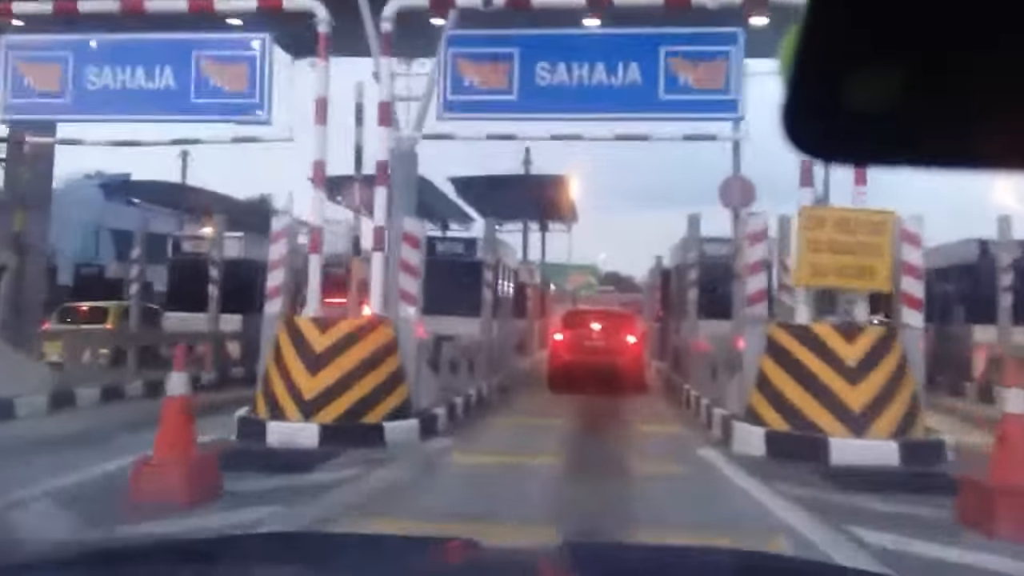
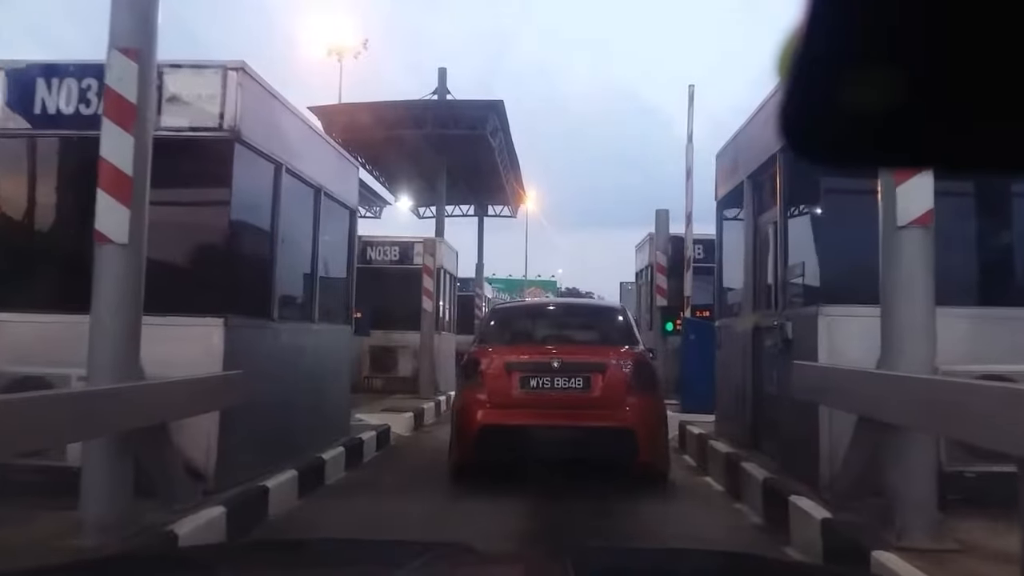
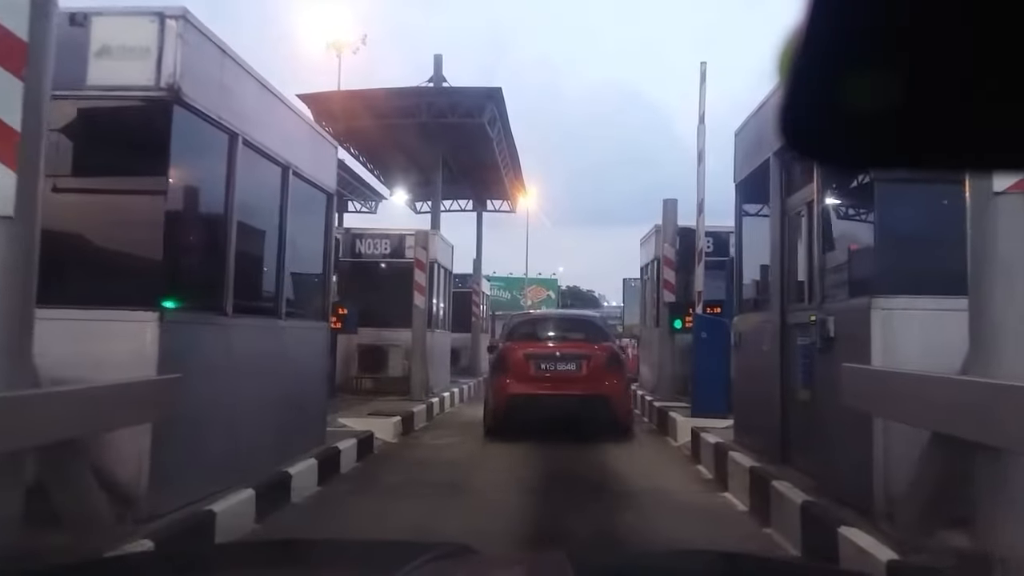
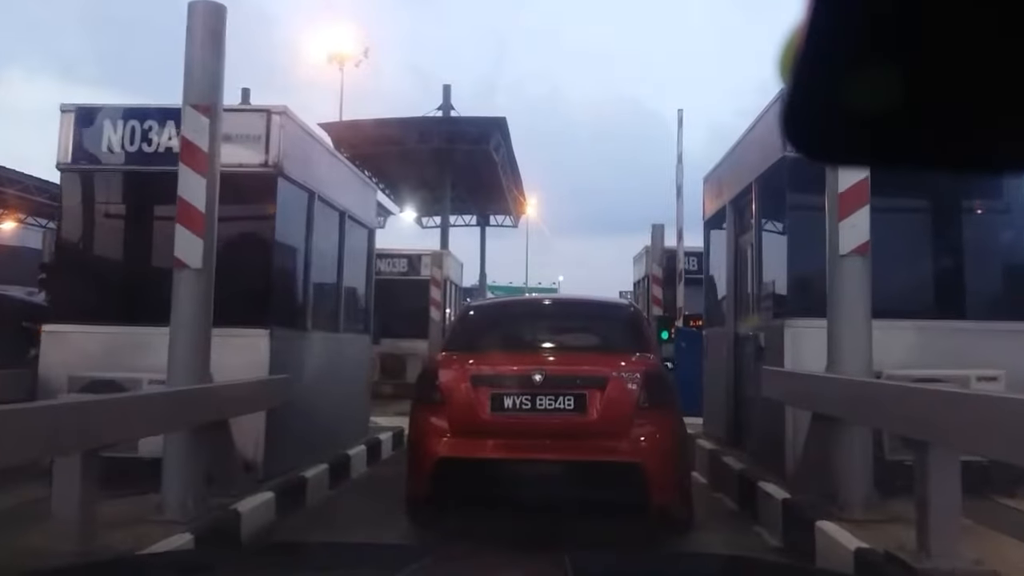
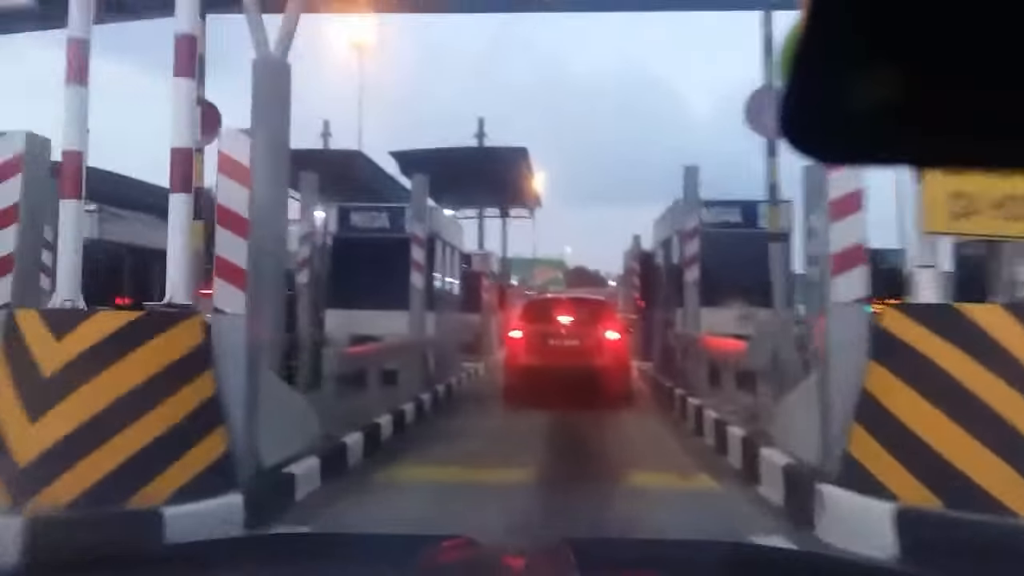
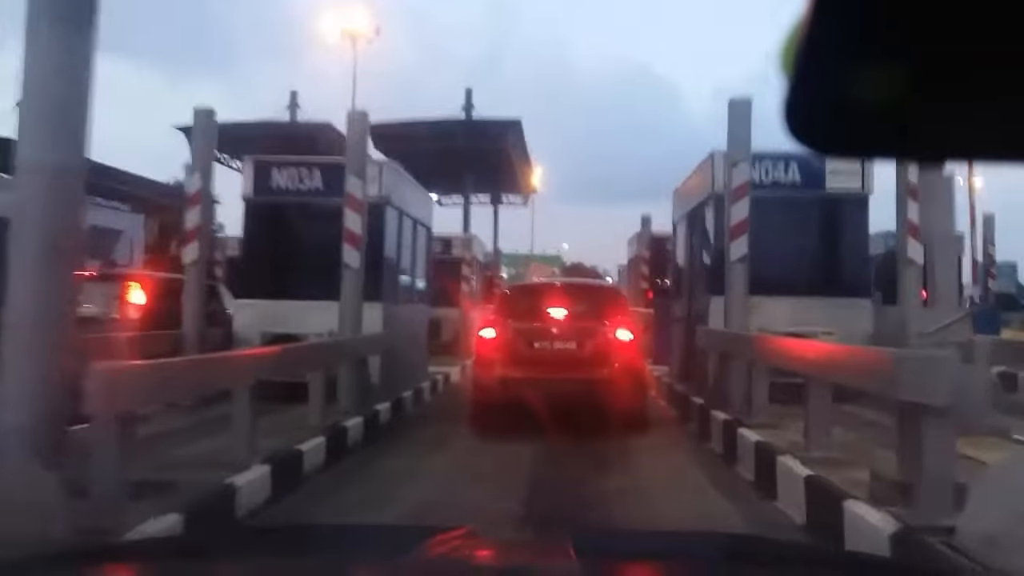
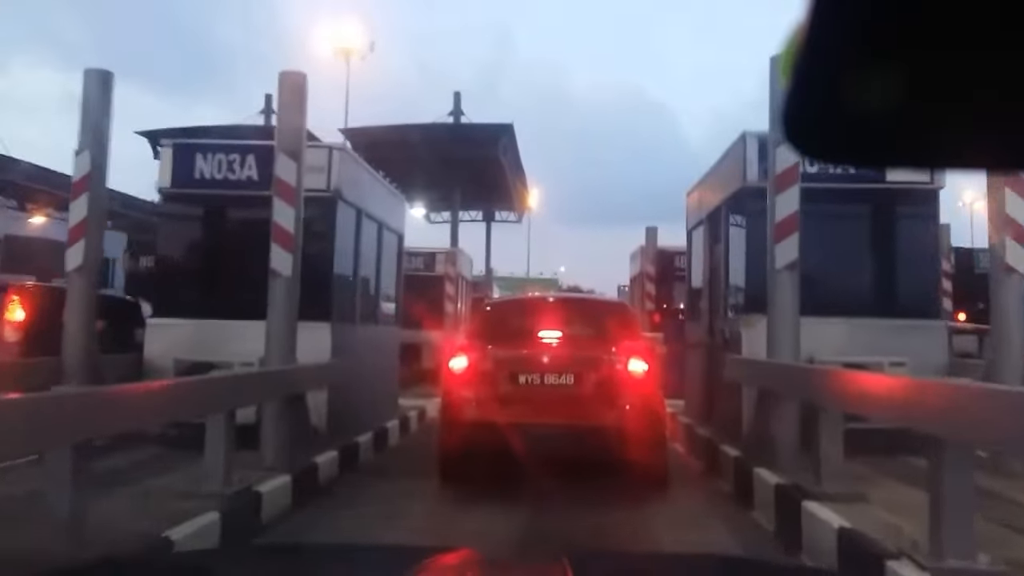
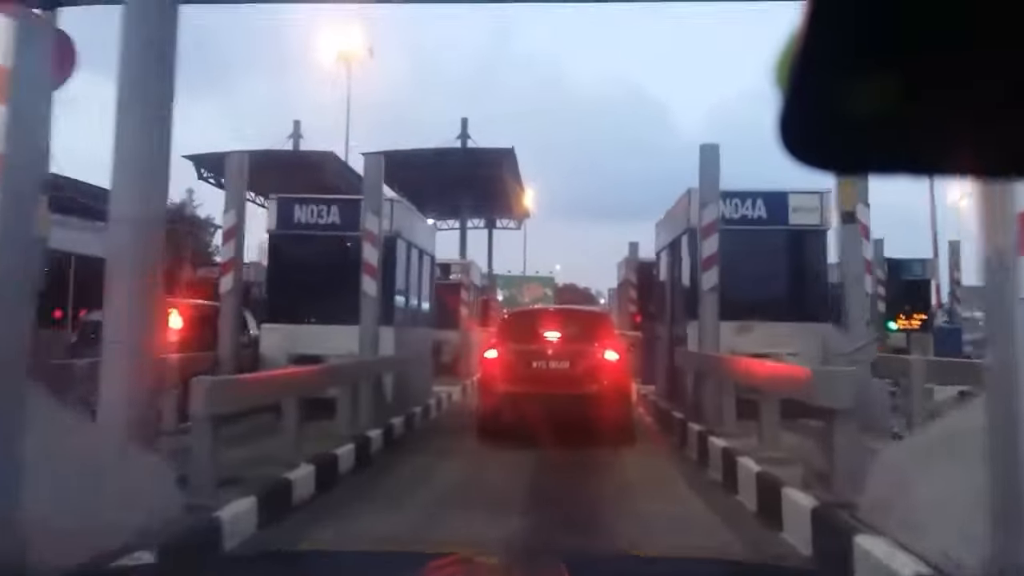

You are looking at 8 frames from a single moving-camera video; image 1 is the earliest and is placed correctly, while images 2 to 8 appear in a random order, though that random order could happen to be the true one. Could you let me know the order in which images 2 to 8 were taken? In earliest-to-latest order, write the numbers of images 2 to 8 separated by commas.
5, 8, 6, 7, 4, 2, 3
